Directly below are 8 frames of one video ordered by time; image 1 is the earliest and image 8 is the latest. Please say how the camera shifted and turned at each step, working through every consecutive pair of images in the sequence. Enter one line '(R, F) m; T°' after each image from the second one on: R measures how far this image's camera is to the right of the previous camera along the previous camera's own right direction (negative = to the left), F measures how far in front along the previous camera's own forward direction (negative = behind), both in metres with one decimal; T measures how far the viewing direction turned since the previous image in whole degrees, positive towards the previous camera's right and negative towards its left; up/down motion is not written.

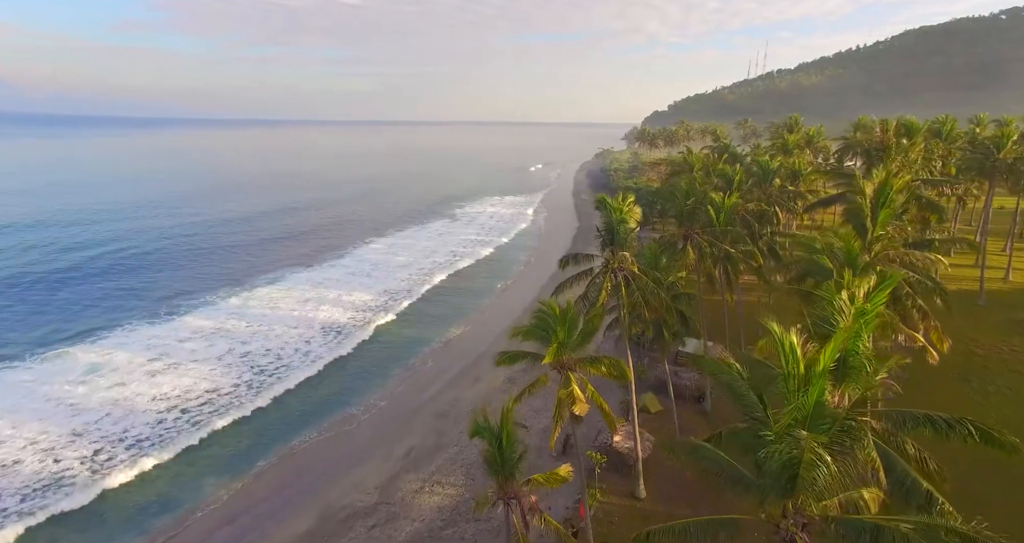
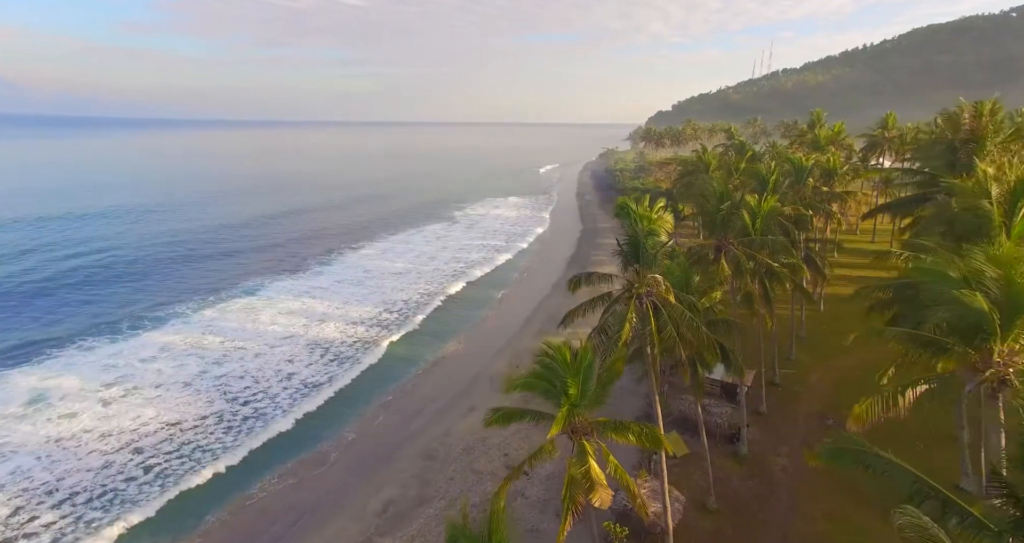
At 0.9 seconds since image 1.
(+0.1, +3.1) m; 0°
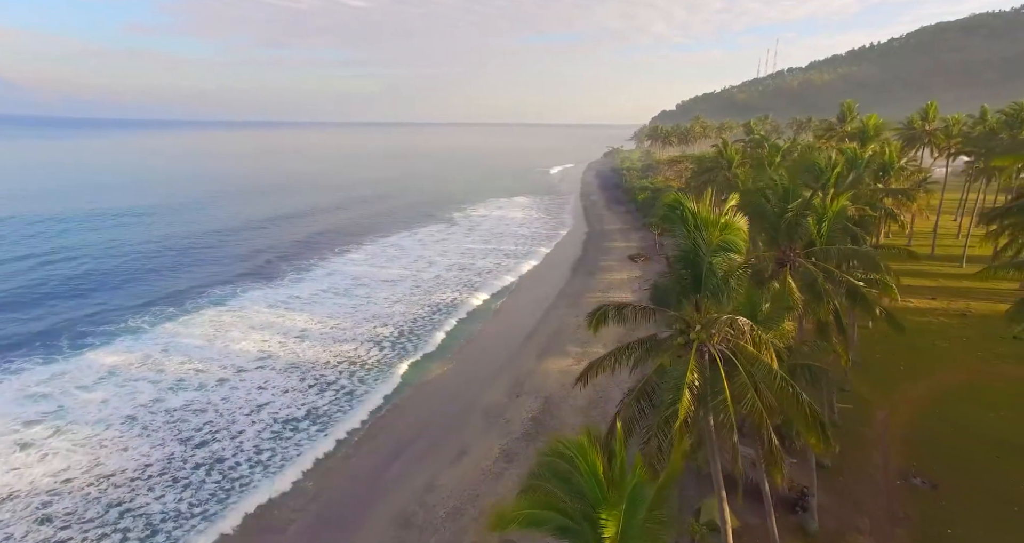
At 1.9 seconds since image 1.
(+0.1, +3.9) m; 0°
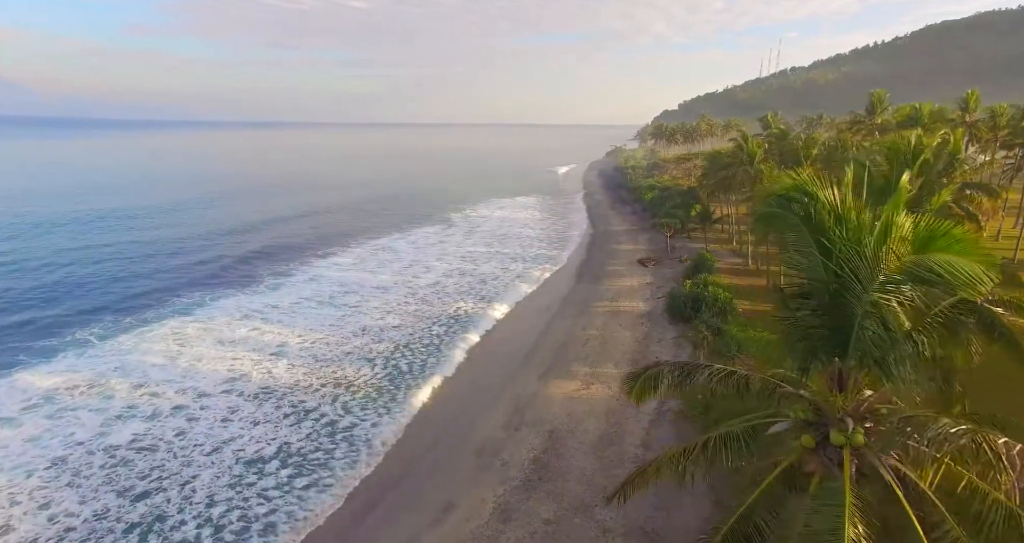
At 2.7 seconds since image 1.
(+0.1, +3.3) m; 0°
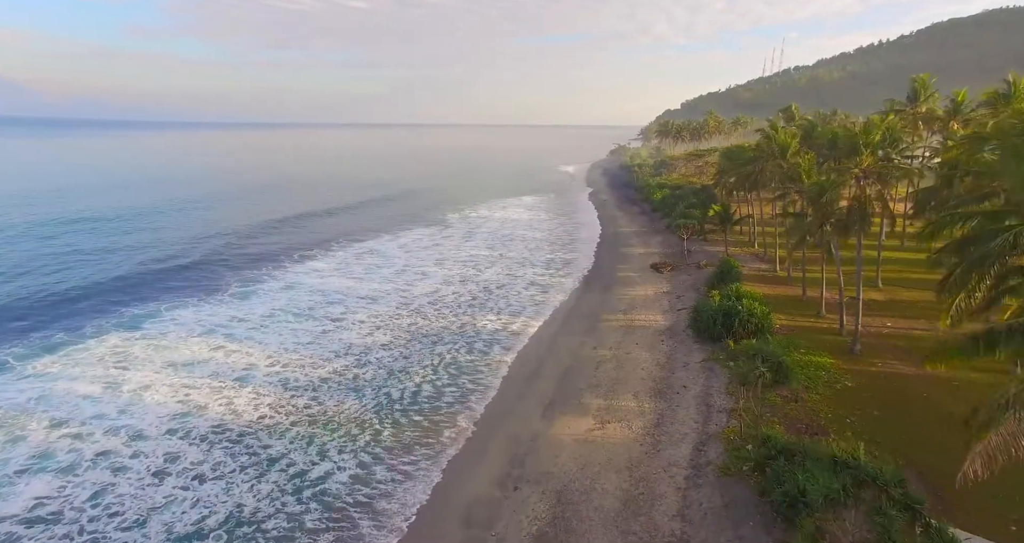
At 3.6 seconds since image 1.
(+0.1, +3.9) m; 0°
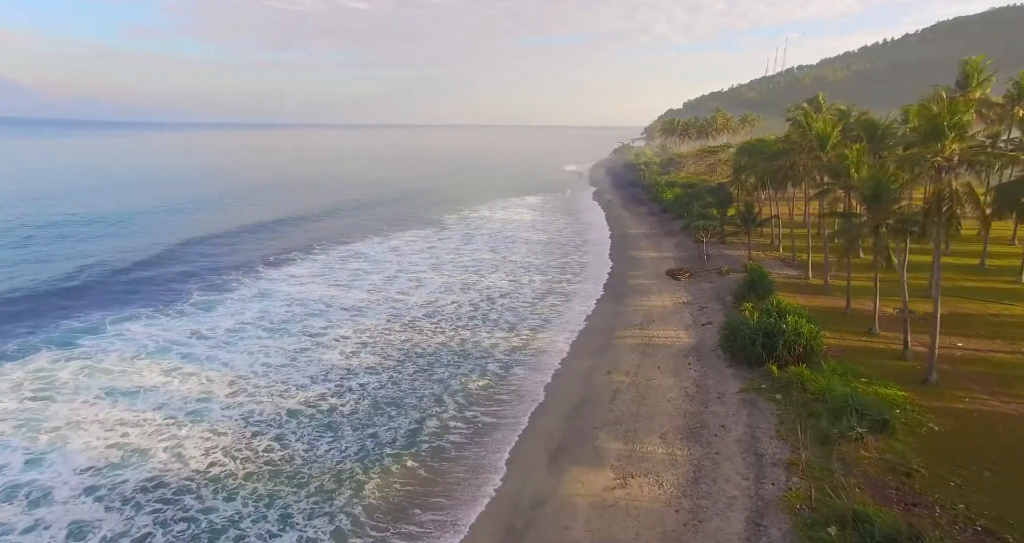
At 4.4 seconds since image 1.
(0.0, +3.6) m; 0°
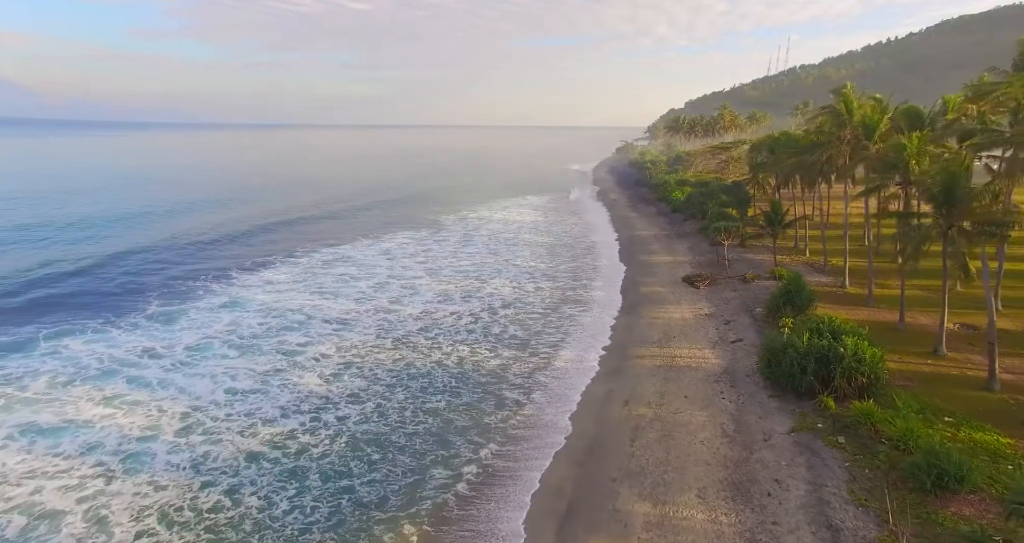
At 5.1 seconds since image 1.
(0.0, +3.2) m; 0°
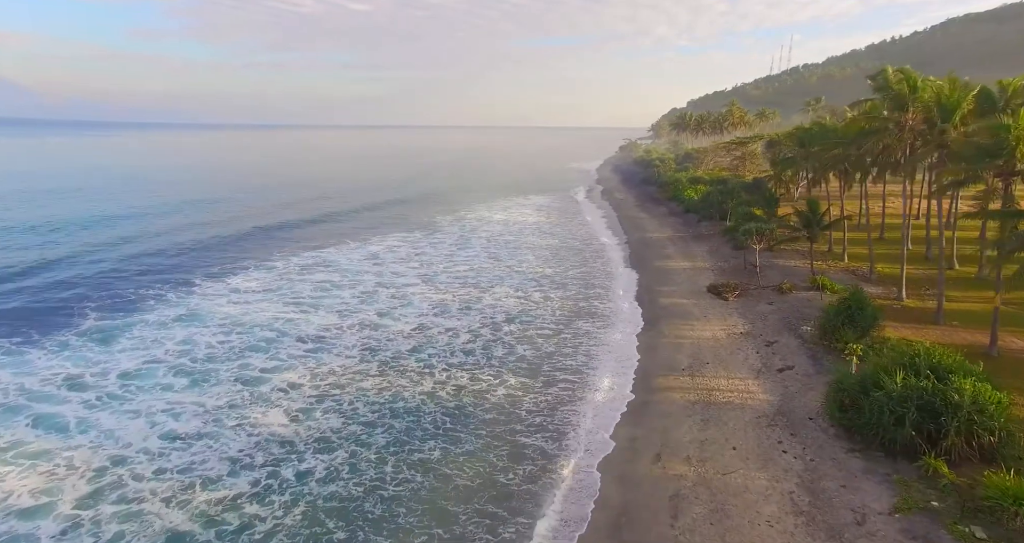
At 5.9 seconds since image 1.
(0.0, +3.8) m; 0°
